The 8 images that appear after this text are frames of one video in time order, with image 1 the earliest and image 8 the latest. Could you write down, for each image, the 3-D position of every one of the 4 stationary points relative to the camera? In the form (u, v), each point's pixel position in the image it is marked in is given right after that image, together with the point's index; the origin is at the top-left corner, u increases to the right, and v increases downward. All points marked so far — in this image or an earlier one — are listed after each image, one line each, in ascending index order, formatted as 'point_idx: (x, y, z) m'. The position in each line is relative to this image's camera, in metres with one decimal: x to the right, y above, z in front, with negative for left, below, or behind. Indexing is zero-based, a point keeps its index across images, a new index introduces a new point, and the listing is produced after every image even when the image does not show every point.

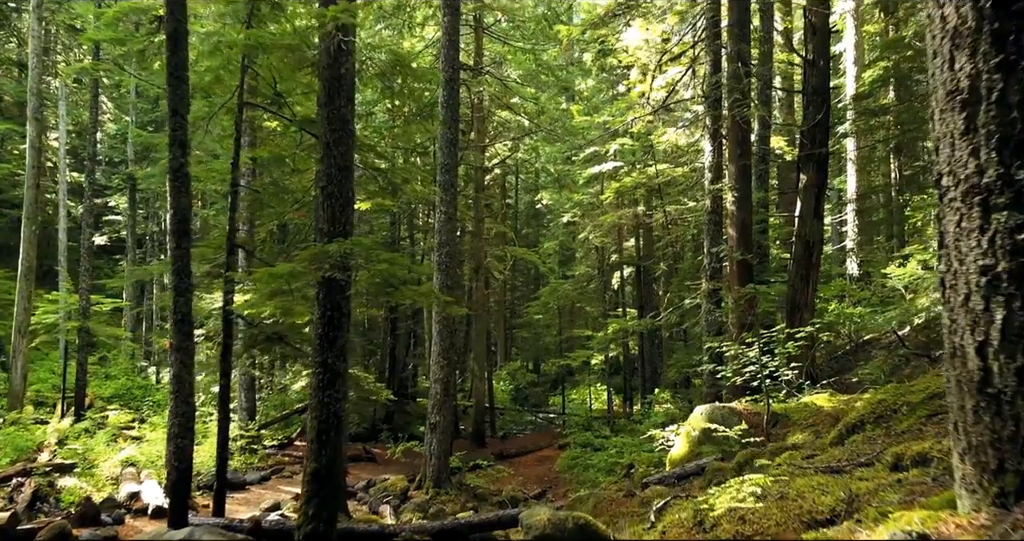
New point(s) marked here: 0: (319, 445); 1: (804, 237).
0: (-1.6, -1.5, +6.1) m
1: (+4.4, +0.5, +10.9) m
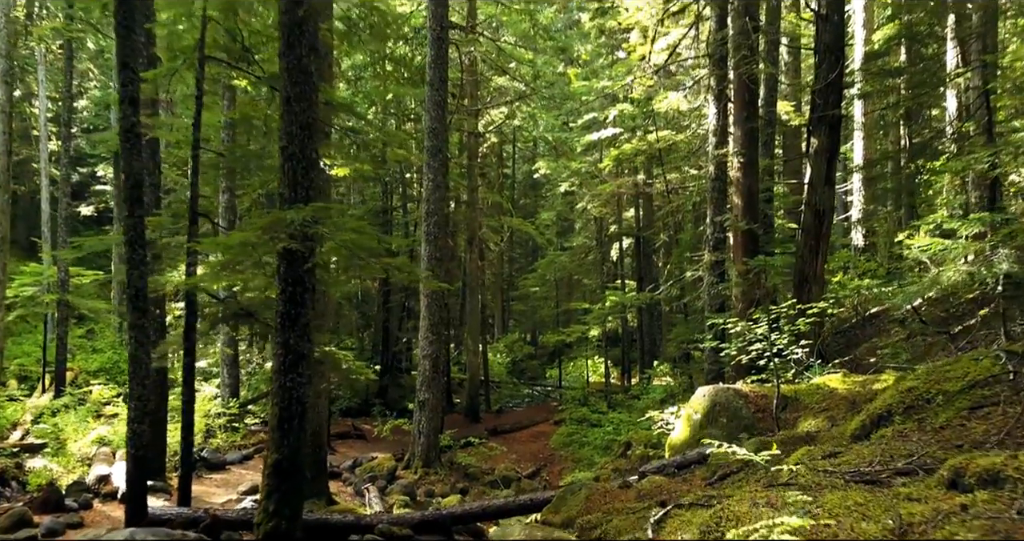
0: (-1.8, -1.3, +5.5) m
1: (+4.3, +0.9, +10.3) m
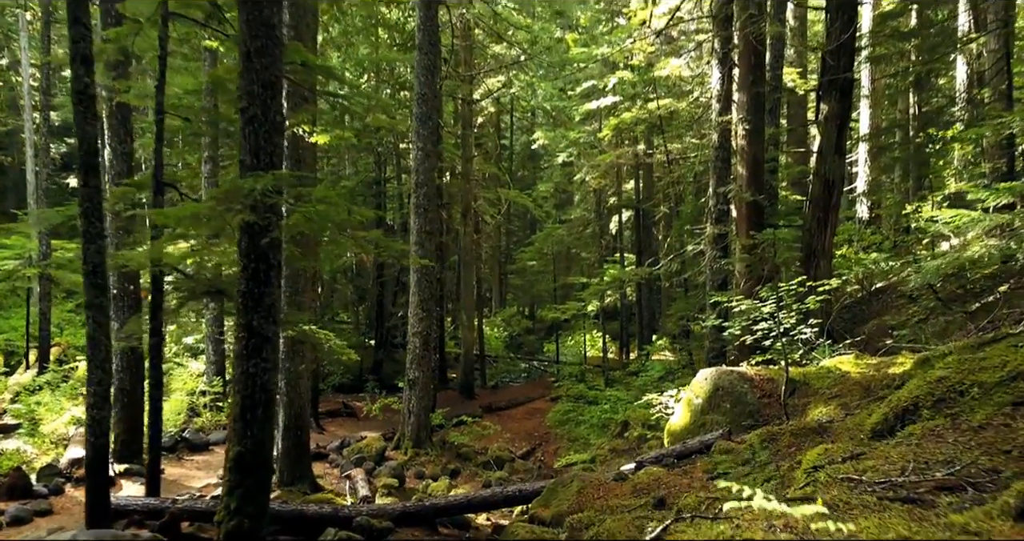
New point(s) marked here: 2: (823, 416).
0: (-1.9, -1.1, +5.0) m
1: (+4.2, +1.3, +9.7) m
2: (+2.3, -1.1, +5.4) m
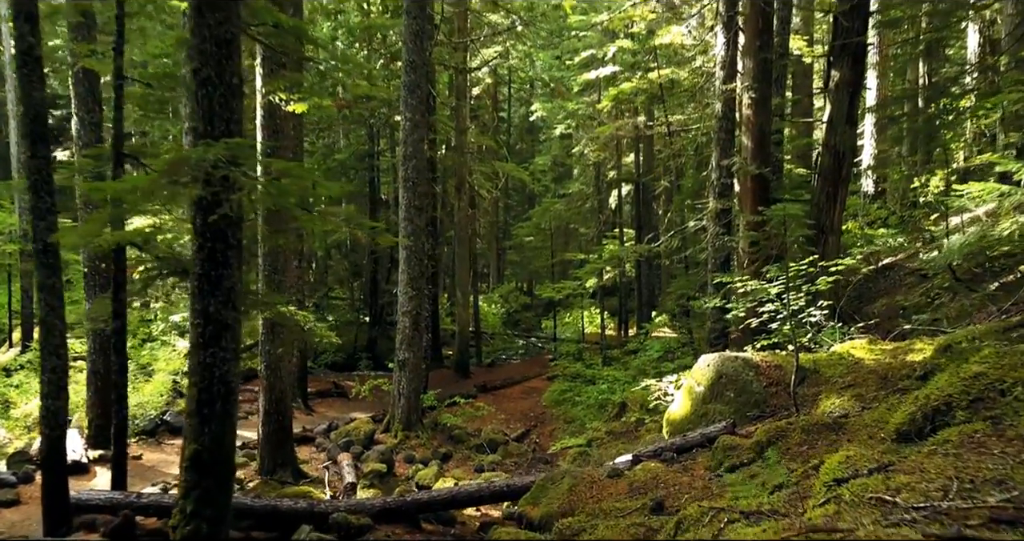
0: (-2.0, -1.0, +4.6) m
1: (+4.1, +1.6, +9.2) m
2: (+2.2, -1.0, +4.9) m
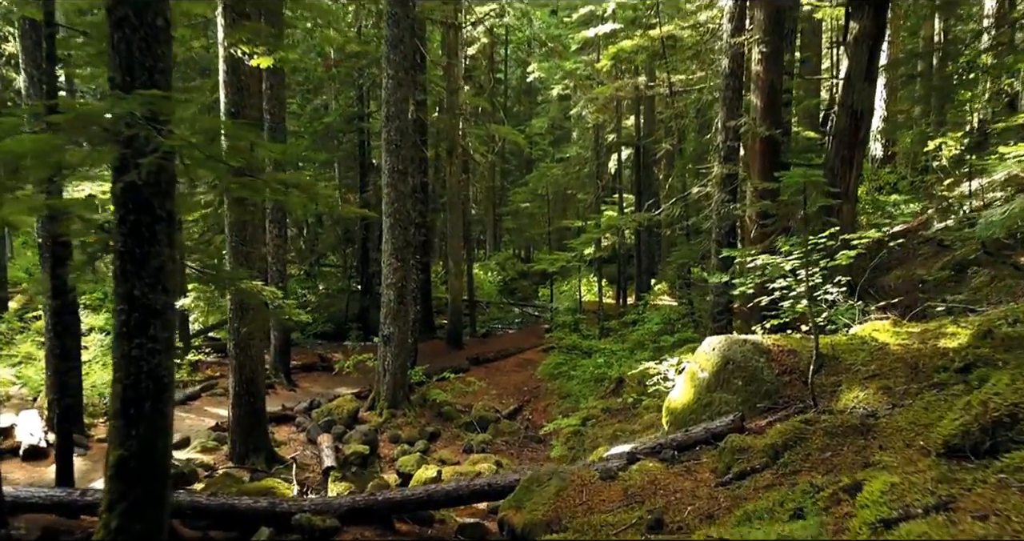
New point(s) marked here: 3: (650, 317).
0: (-2.1, -0.8, +3.9) m
1: (+3.9, +1.9, +8.4) m
2: (+2.1, -0.8, +4.3) m
3: (+2.7, -0.9, +14.3) m
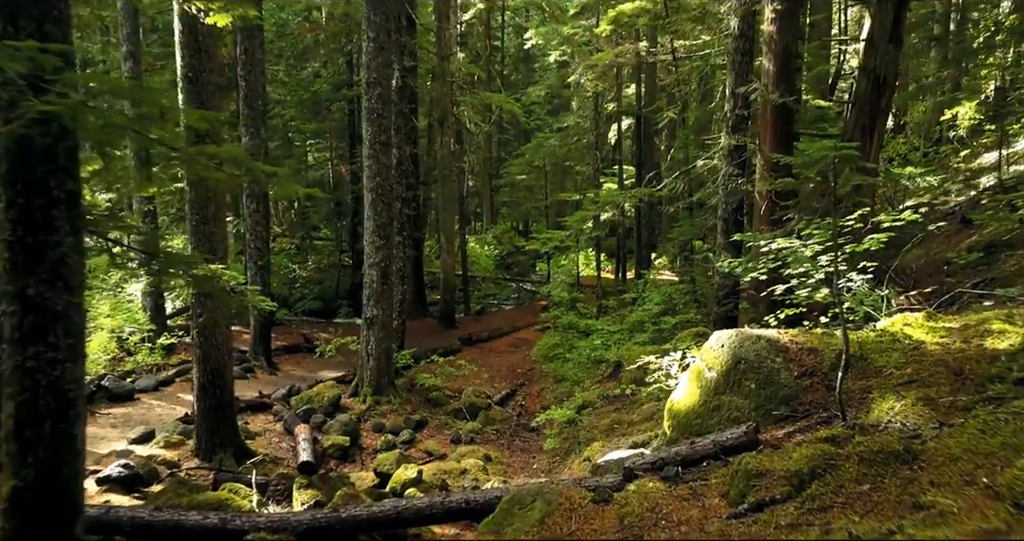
0: (-2.2, -0.8, +3.3) m
1: (+3.8, +2.1, +7.7) m
2: (+2.0, -0.8, +3.7) m
3: (+2.6, -0.5, +13.7) m
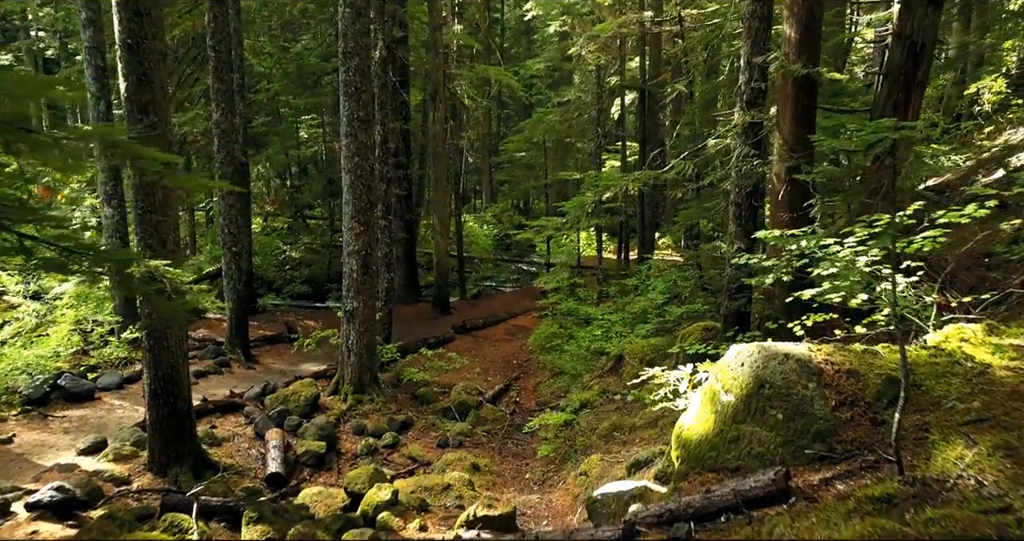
0: (-2.3, -0.9, +2.5) m
1: (+3.7, +2.2, +6.8) m
2: (+1.9, -0.8, +2.9) m
3: (+2.5, -0.2, +12.8) m
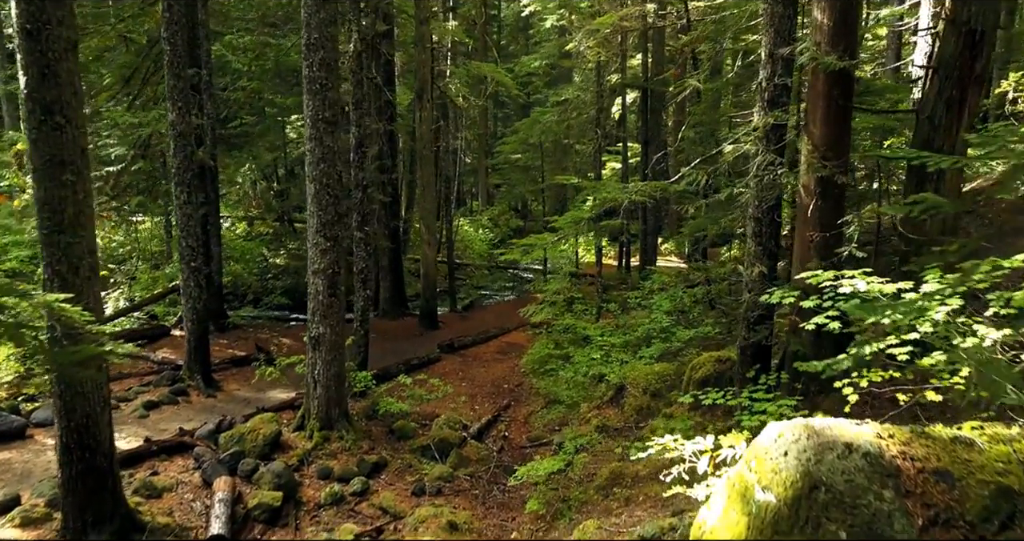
0: (-2.5, -1.1, +1.4) m
1: (+3.6, +1.9, +5.7) m
2: (+1.7, -1.1, +1.8) m
3: (+2.4, -0.4, +11.8) m
